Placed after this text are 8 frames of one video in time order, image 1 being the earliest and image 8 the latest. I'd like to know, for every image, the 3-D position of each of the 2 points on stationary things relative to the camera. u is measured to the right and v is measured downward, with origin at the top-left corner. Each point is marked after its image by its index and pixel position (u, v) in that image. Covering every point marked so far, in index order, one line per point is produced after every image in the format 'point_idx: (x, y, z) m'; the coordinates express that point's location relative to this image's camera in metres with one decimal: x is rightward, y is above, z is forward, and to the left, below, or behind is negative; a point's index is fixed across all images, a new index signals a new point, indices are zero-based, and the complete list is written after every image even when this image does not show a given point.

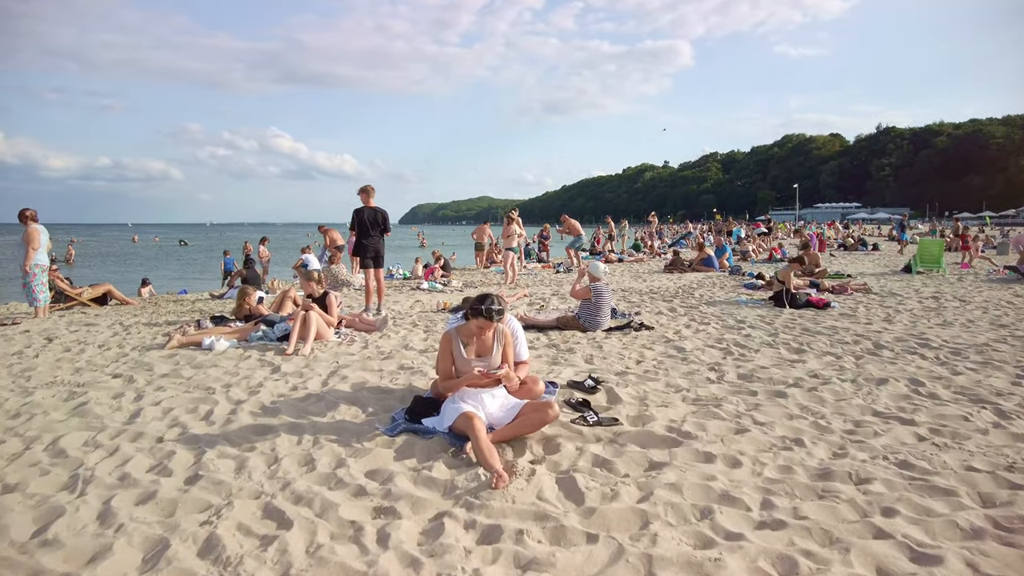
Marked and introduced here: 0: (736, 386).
0: (+1.7, -0.7, +4.8) m
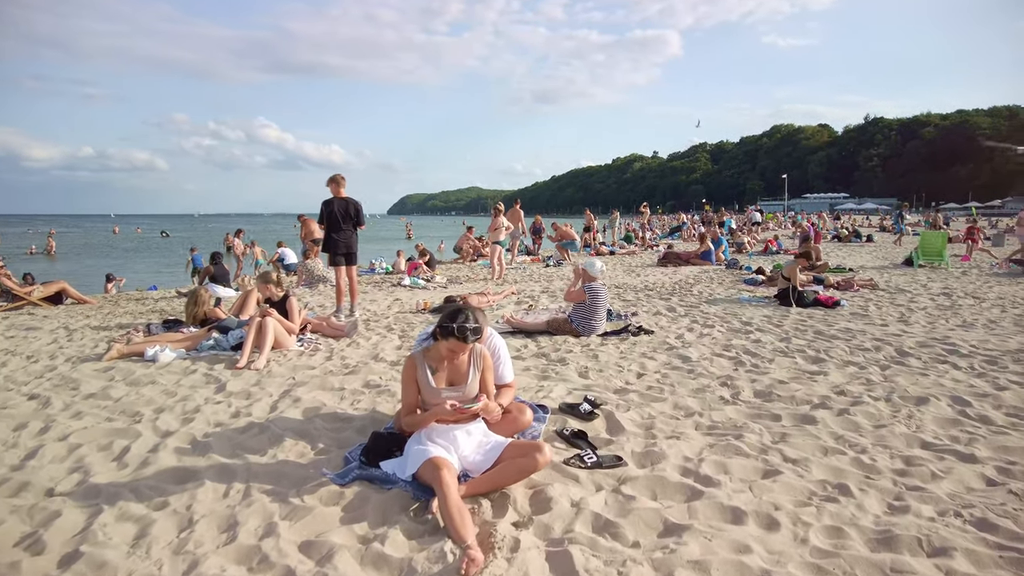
0: (+1.6, -0.8, +4.2) m
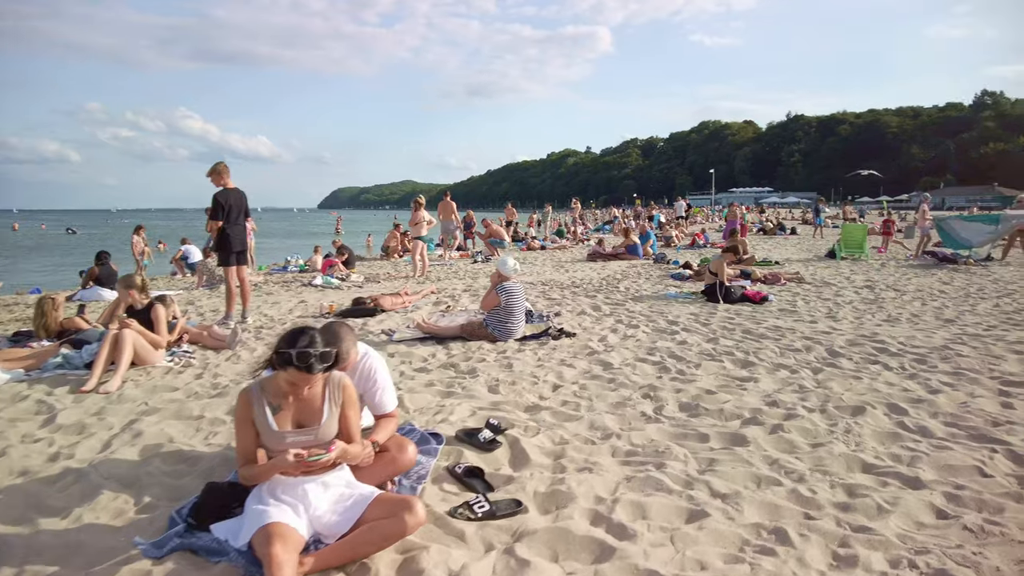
0: (+1.0, -0.8, +3.7) m
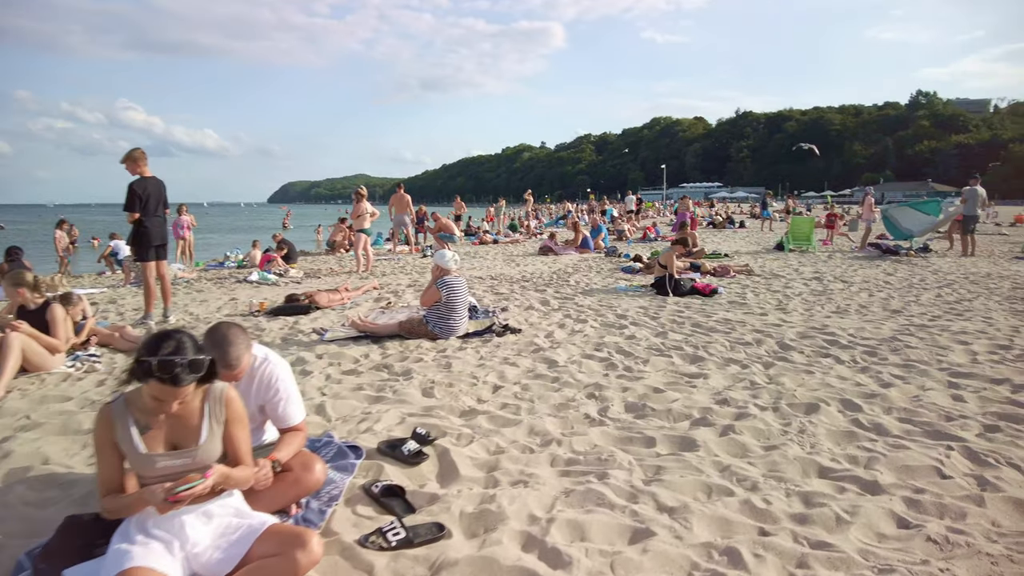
0: (+0.6, -0.7, +3.4) m
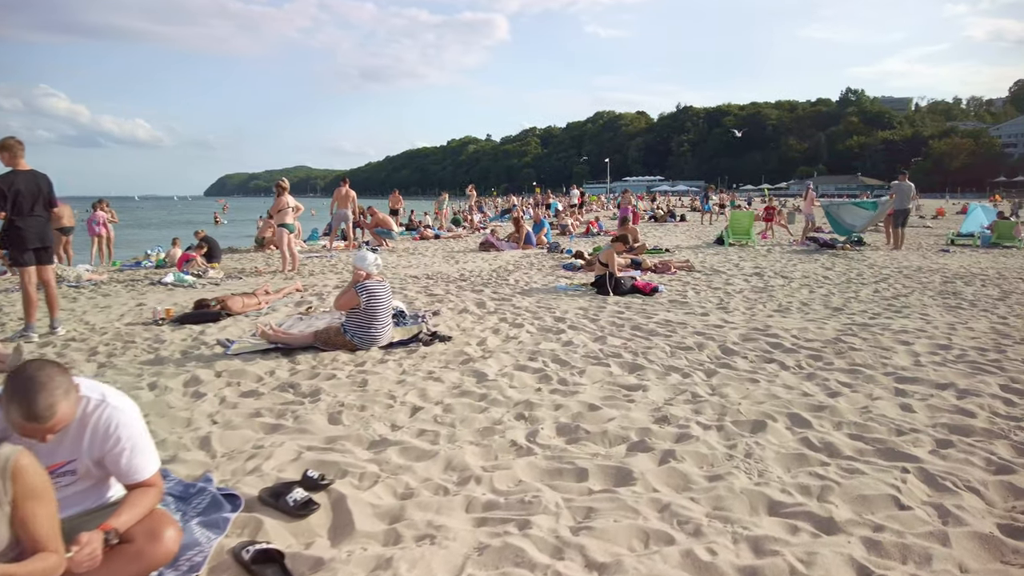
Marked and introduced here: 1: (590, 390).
0: (+0.2, -0.8, +3.0) m
1: (+0.5, -0.6, +4.1) m
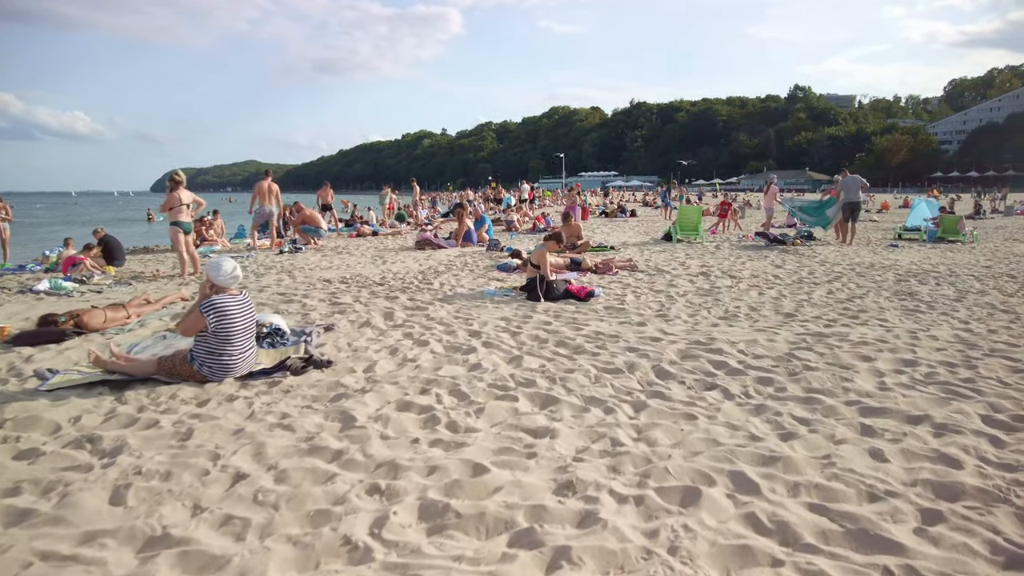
0: (-0.4, -0.9, +2.1) m
1: (-0.1, -0.7, +3.2) m
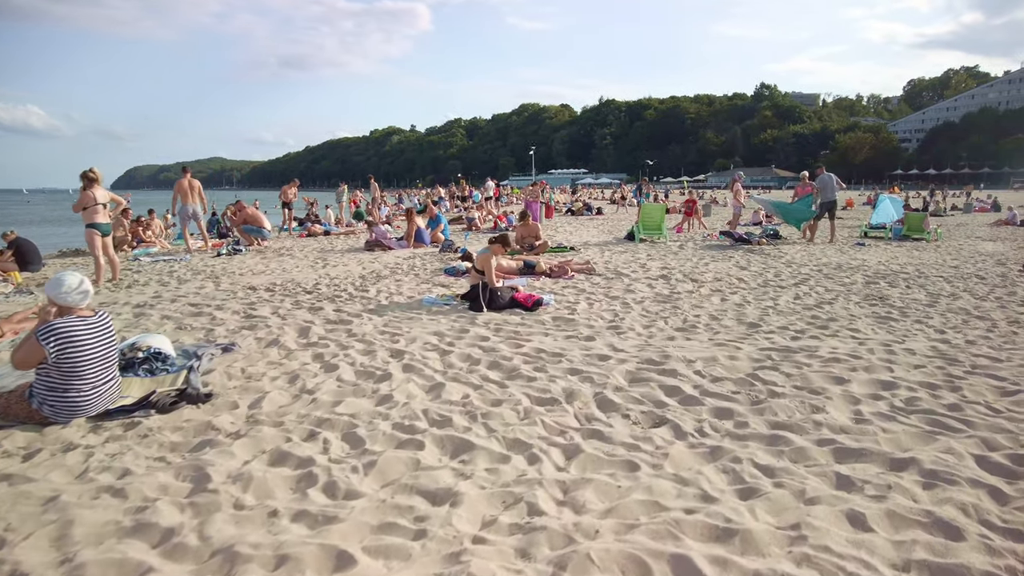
0: (-0.7, -1.0, +1.4) m
1: (-0.6, -0.8, +2.5) m
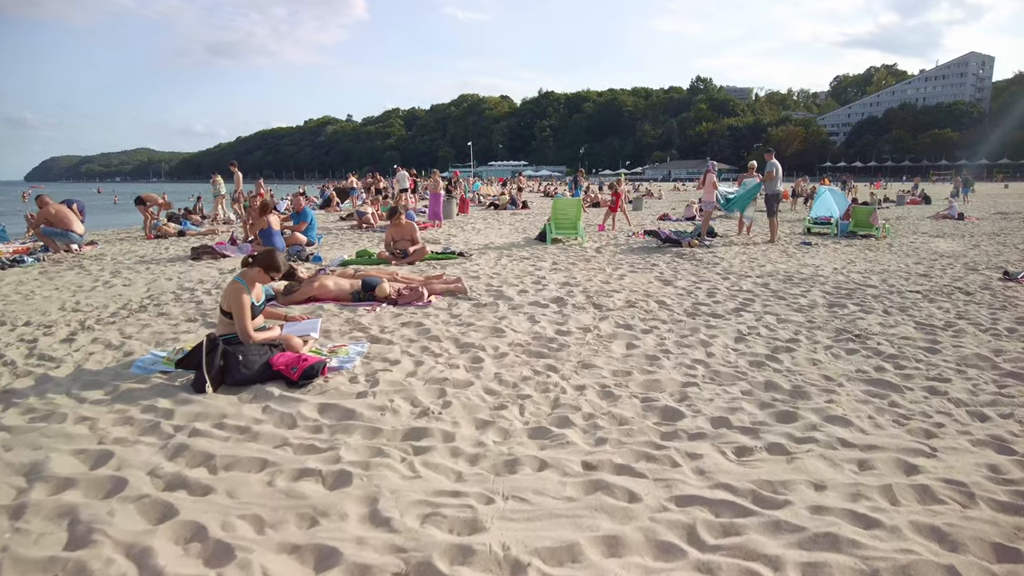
0: (-1.7, -1.4, -1.4) m
1: (-1.6, -1.2, -0.3) m
